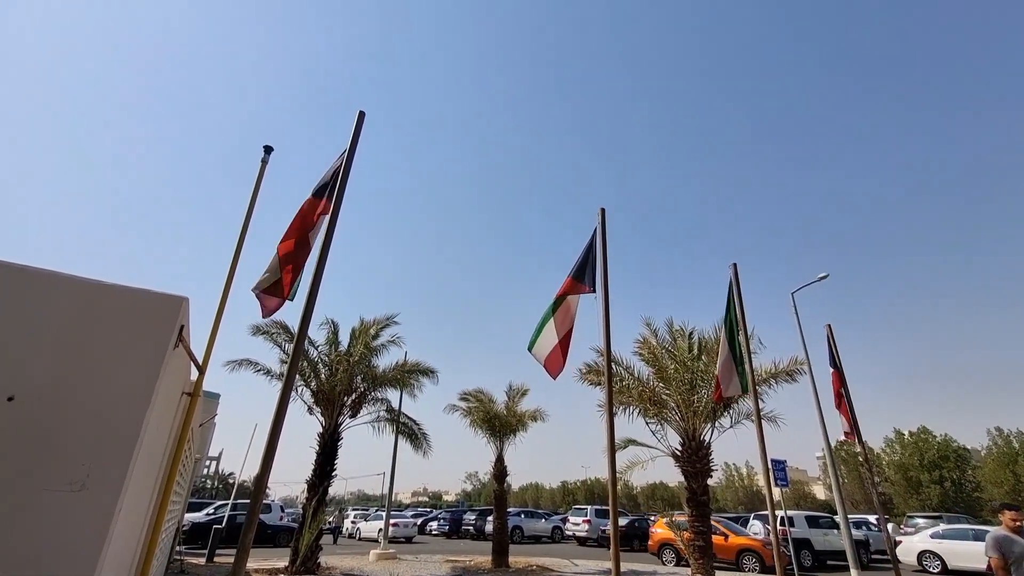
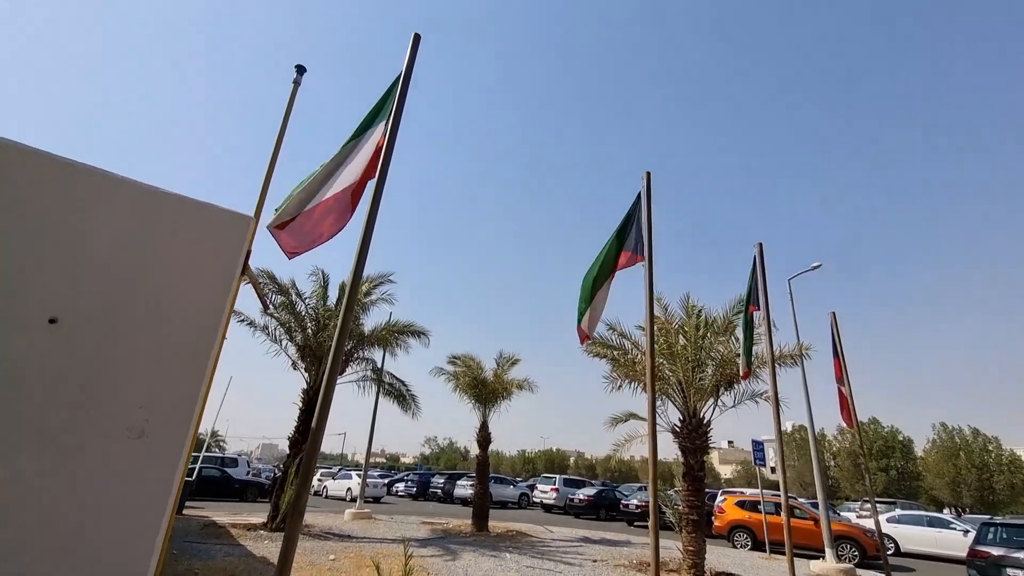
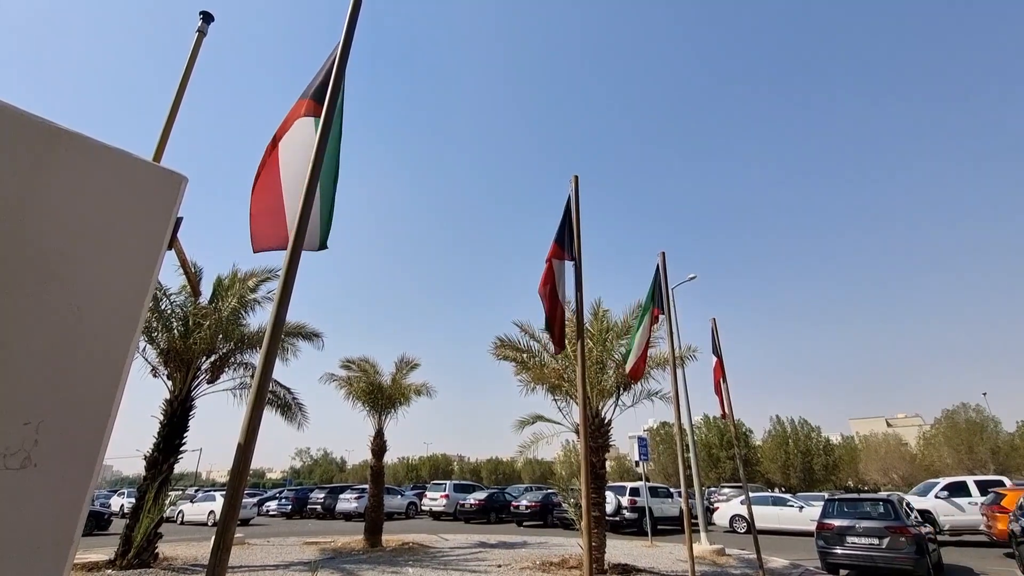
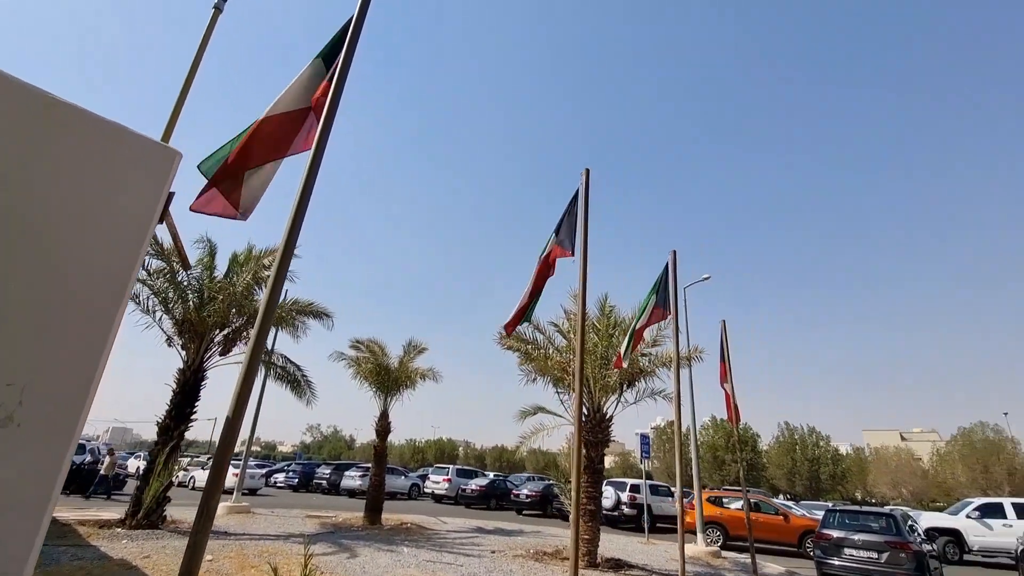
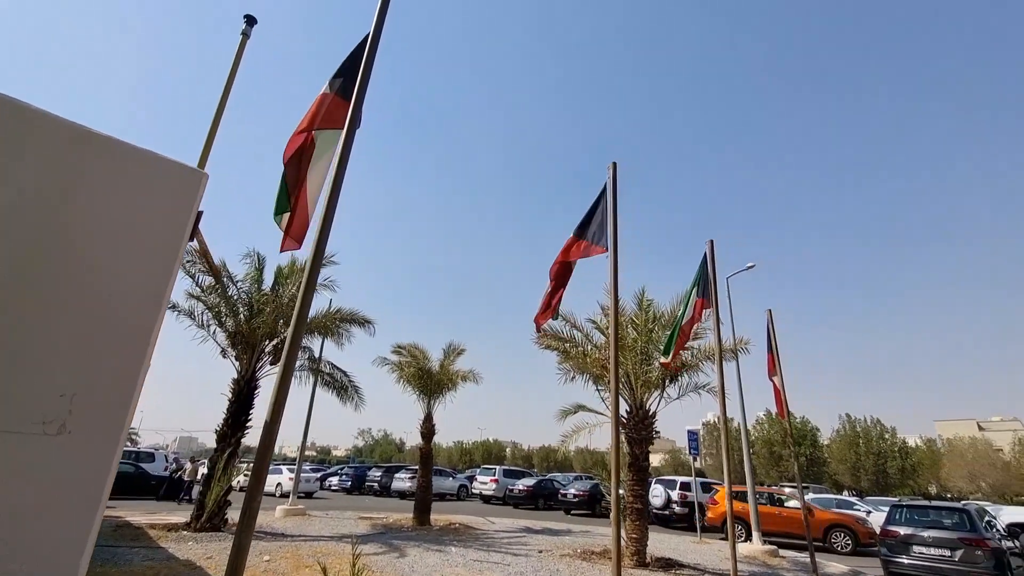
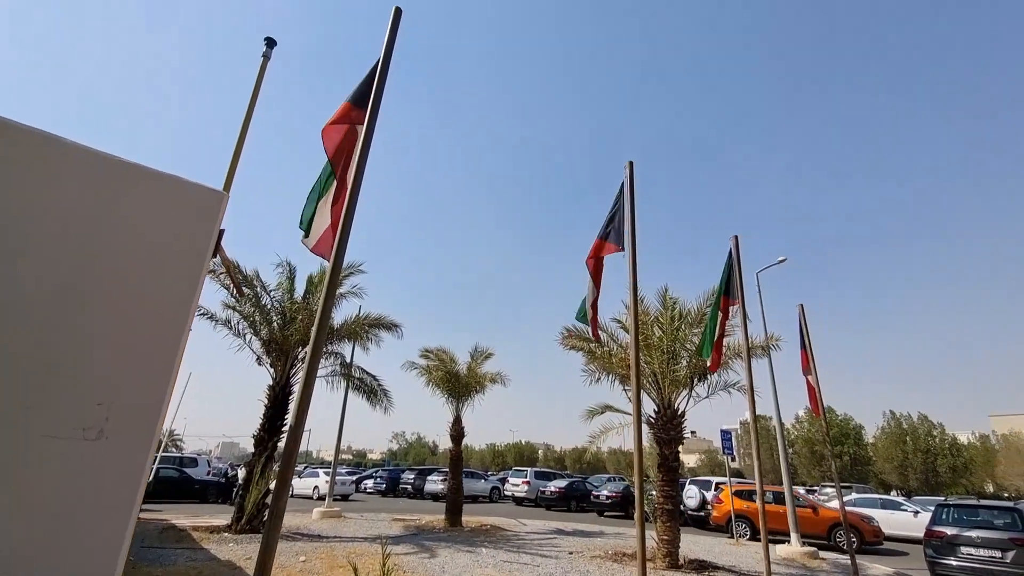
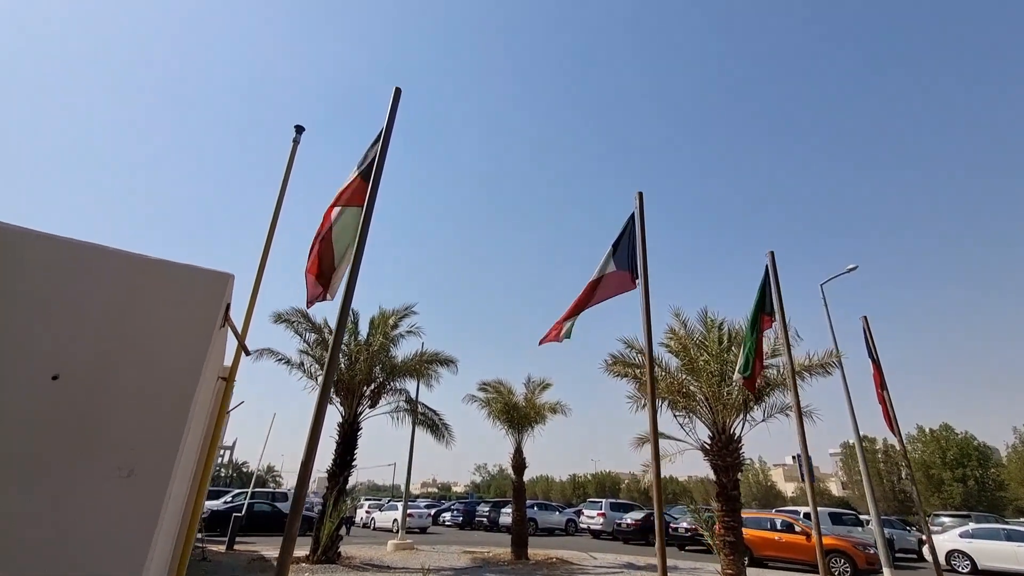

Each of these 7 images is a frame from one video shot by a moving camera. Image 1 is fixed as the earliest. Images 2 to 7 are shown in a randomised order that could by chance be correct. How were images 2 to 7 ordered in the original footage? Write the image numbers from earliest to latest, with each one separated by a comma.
7, 2, 6, 5, 4, 3
